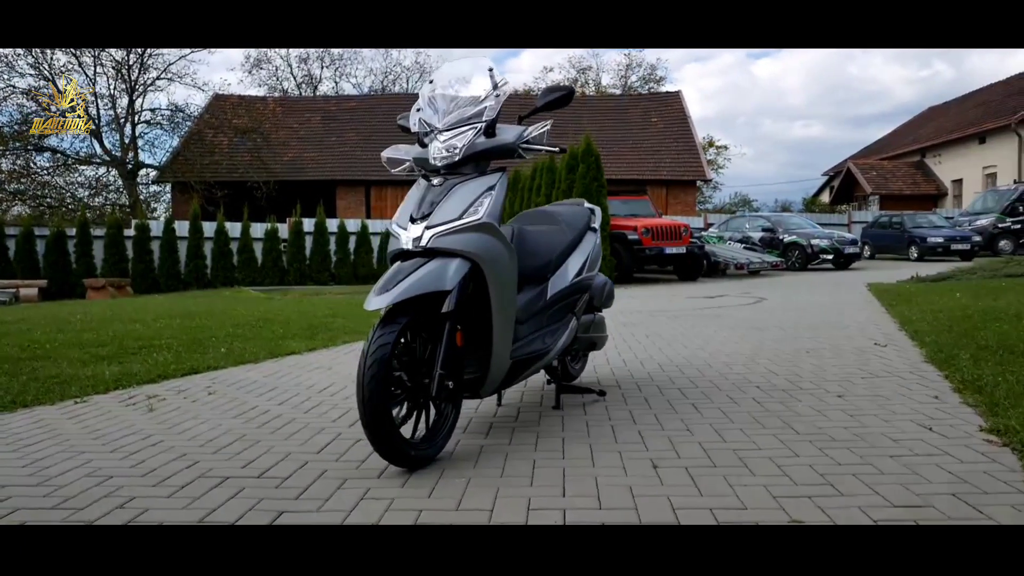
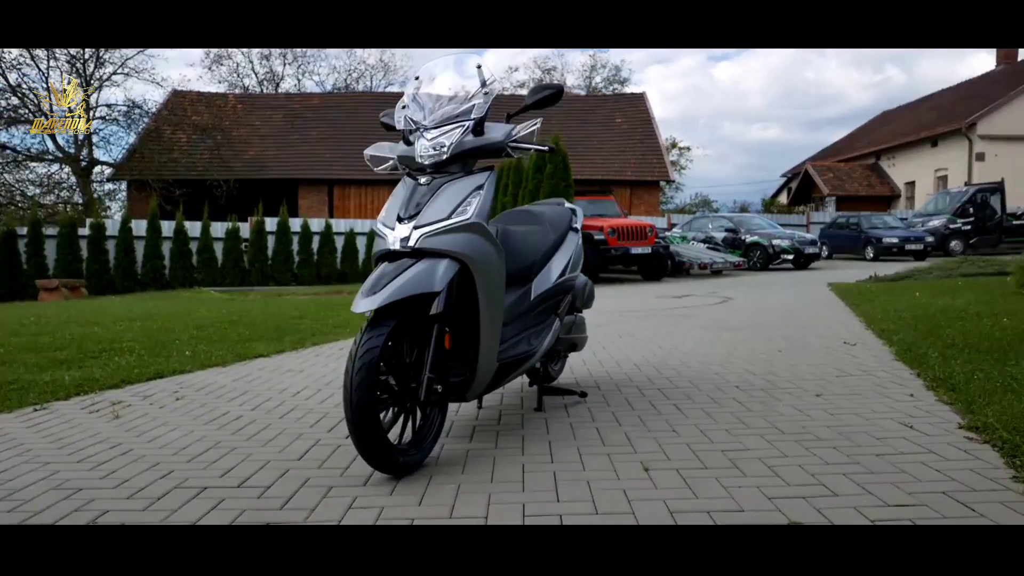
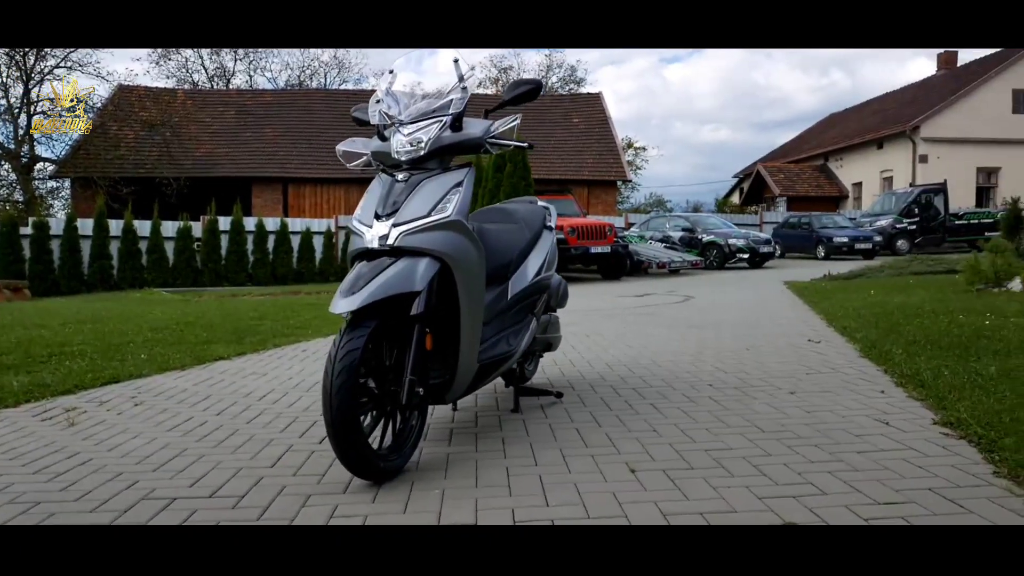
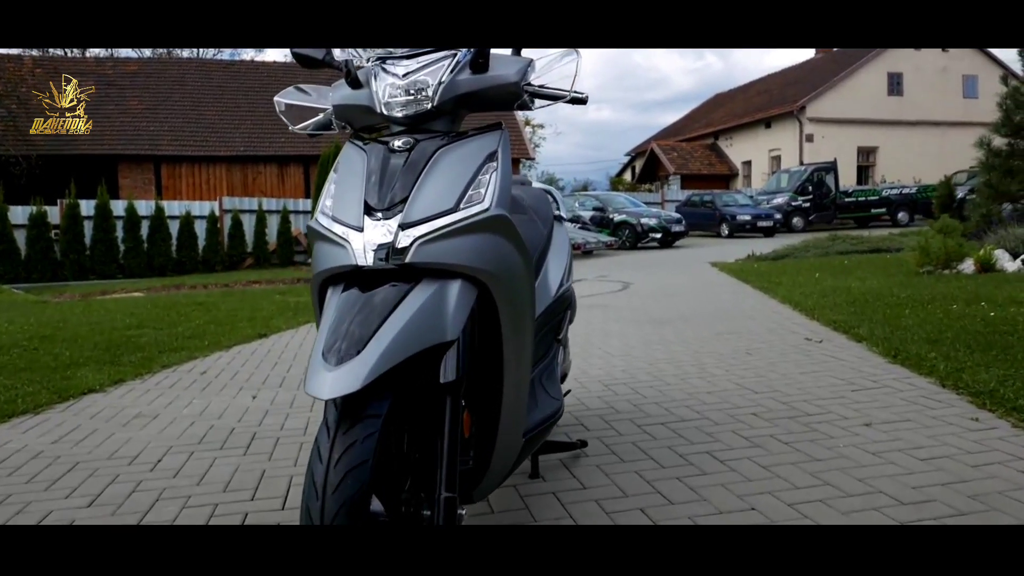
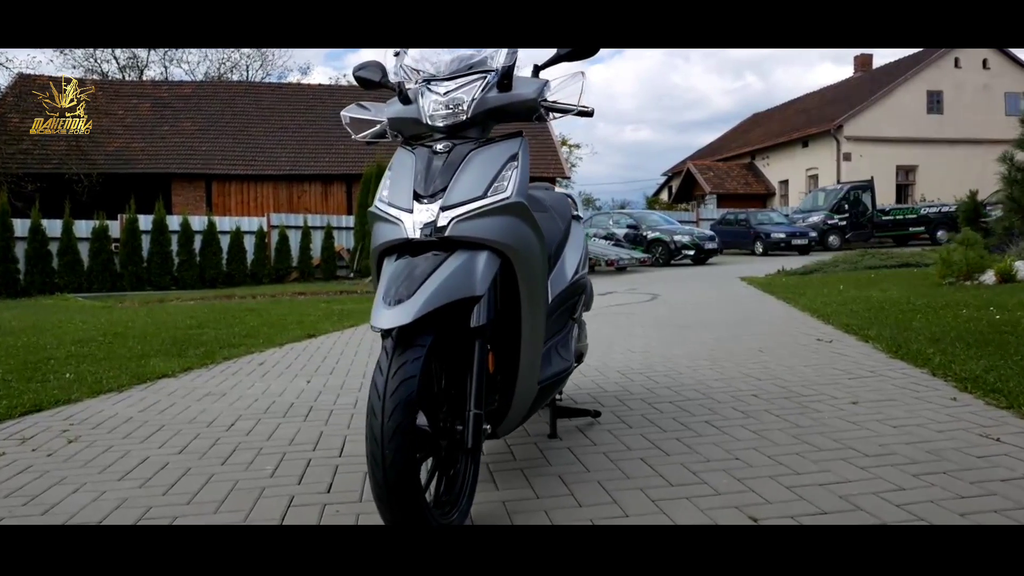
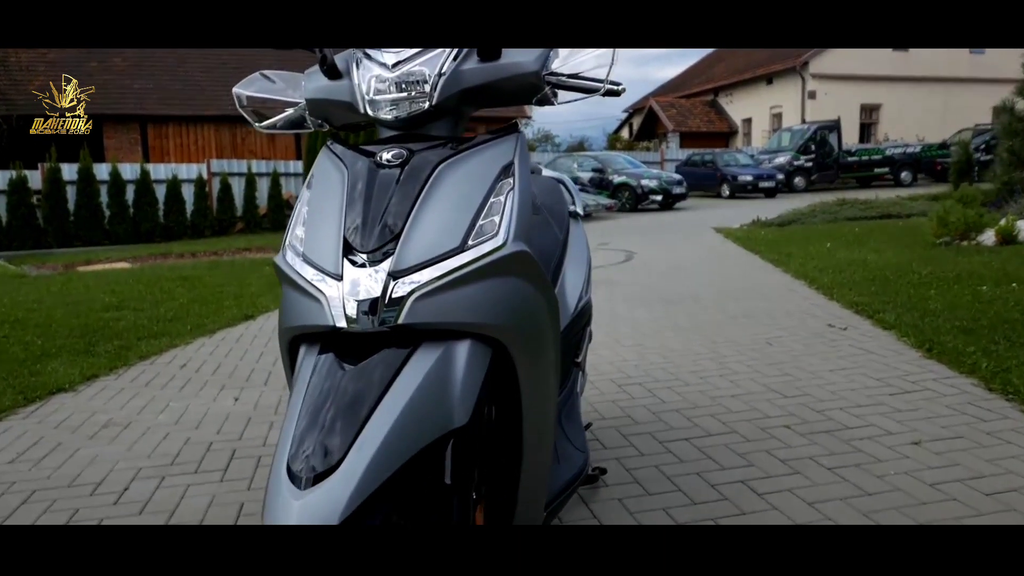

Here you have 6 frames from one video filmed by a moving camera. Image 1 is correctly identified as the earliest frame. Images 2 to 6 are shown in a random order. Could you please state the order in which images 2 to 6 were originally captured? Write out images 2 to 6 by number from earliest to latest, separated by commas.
2, 3, 5, 4, 6
